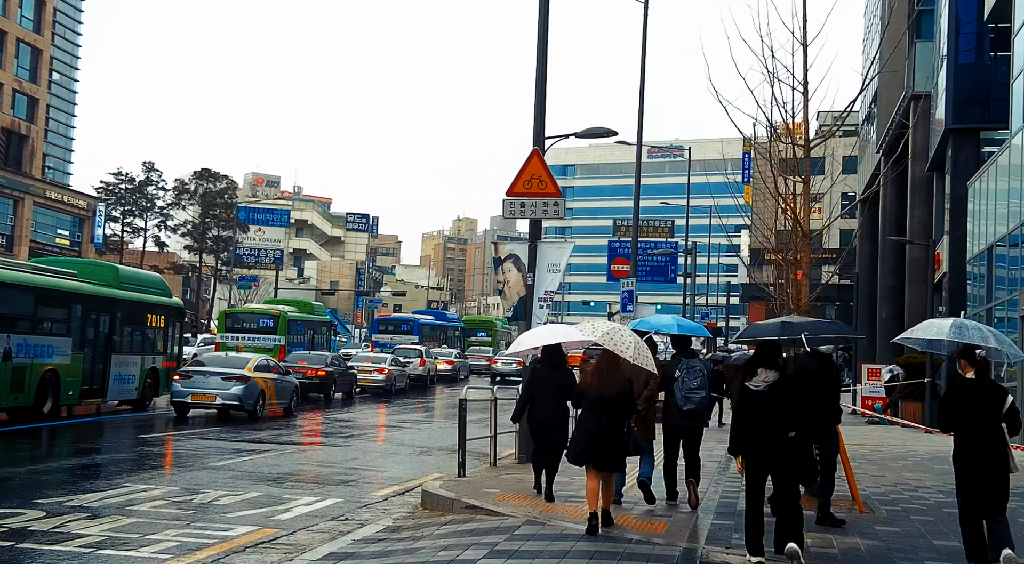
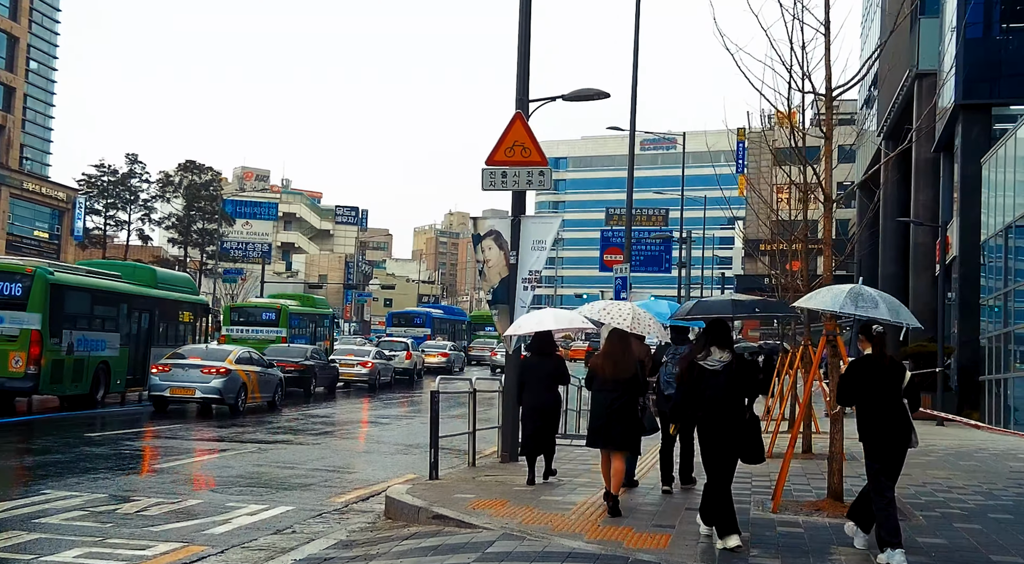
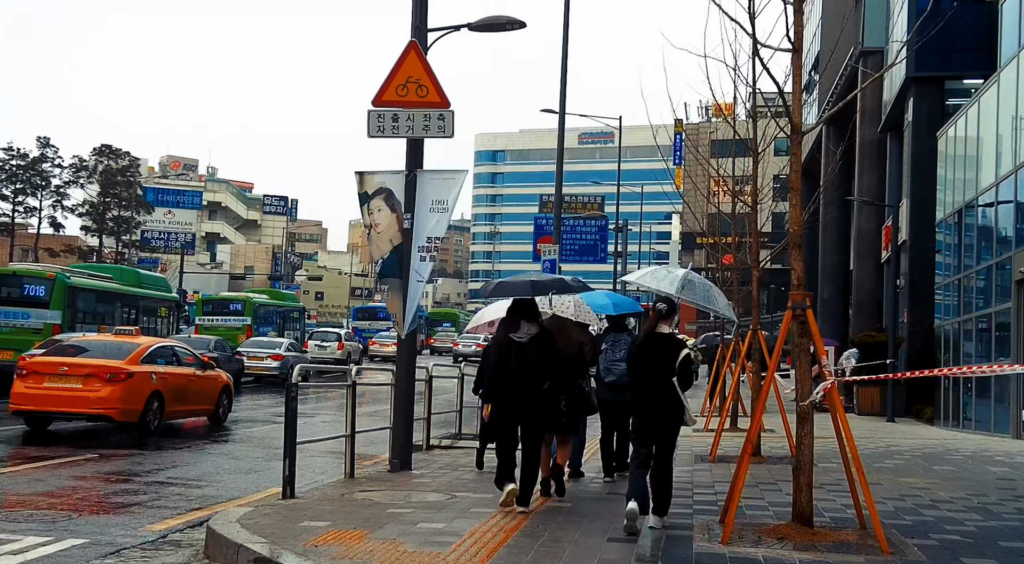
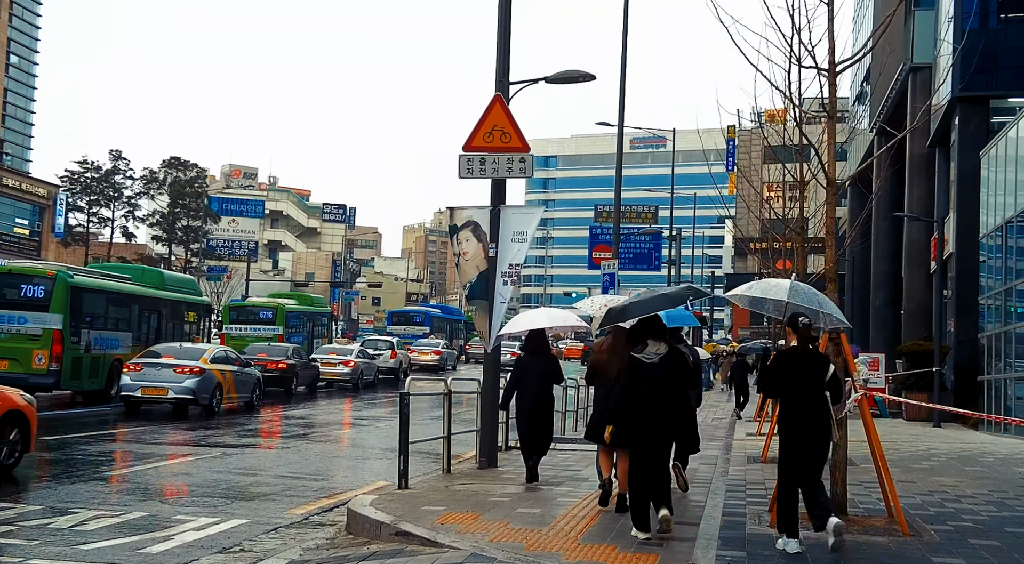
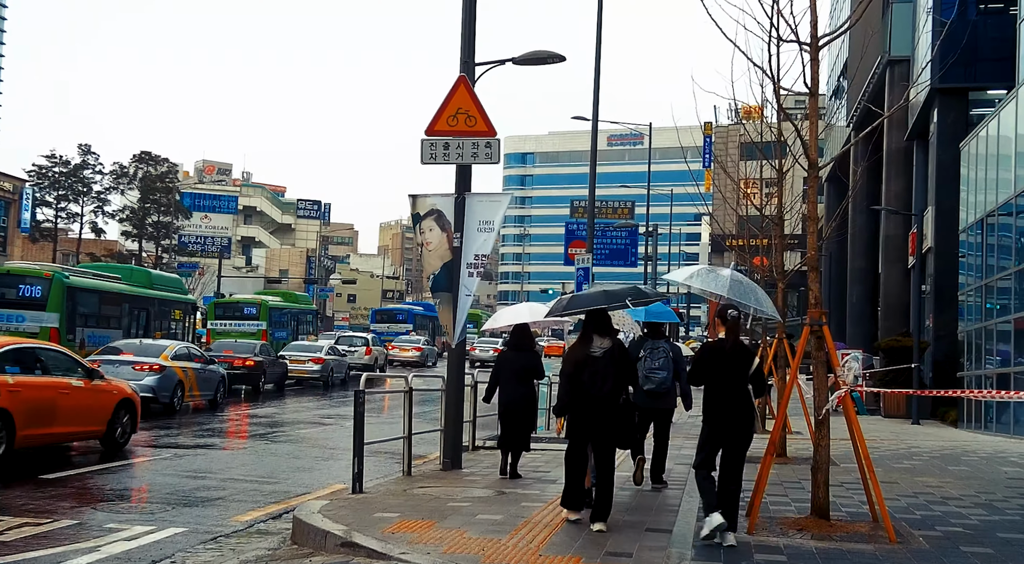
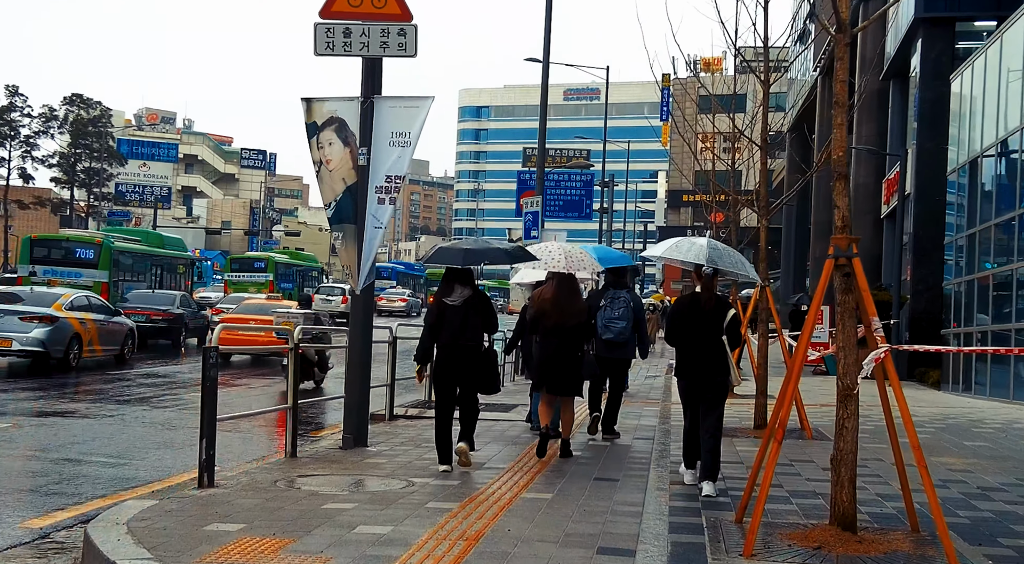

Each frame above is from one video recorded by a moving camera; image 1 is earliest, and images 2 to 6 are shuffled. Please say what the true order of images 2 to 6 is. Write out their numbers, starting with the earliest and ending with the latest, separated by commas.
2, 4, 5, 3, 6
